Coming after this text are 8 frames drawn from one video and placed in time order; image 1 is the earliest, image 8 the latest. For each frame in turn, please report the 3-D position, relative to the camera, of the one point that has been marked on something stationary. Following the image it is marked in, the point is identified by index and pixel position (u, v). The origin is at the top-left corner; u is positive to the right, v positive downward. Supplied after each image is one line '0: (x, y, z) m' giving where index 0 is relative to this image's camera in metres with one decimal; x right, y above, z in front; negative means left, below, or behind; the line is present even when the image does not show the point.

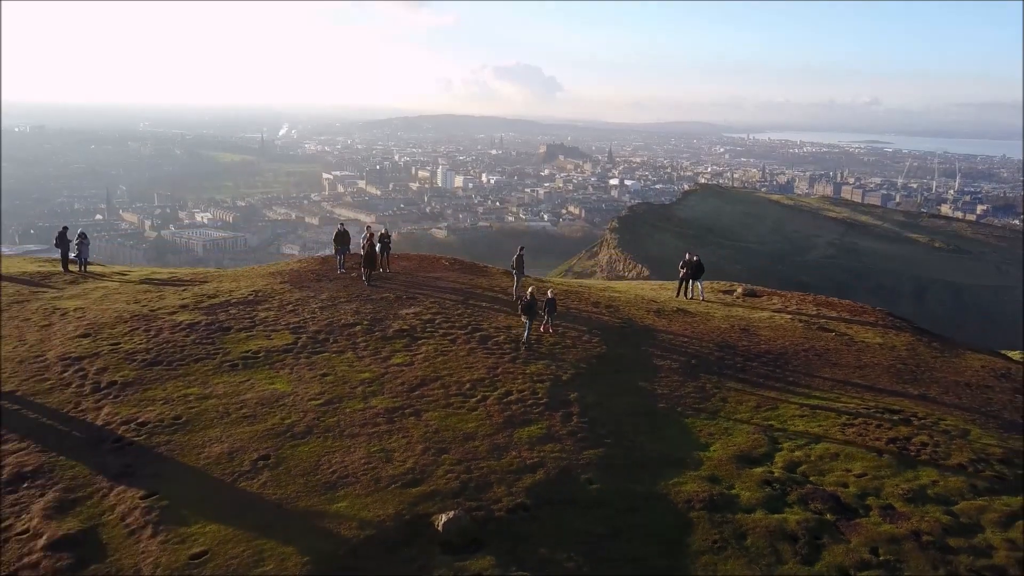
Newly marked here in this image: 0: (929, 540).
0: (+3.7, -2.4, +5.9) m
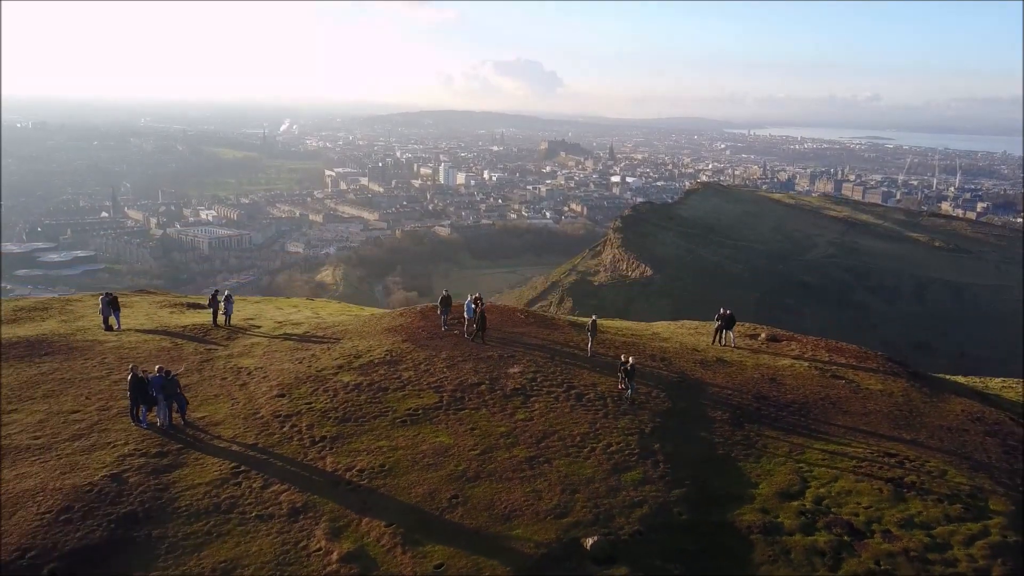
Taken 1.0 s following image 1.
0: (+4.4, -2.9, +7.1) m
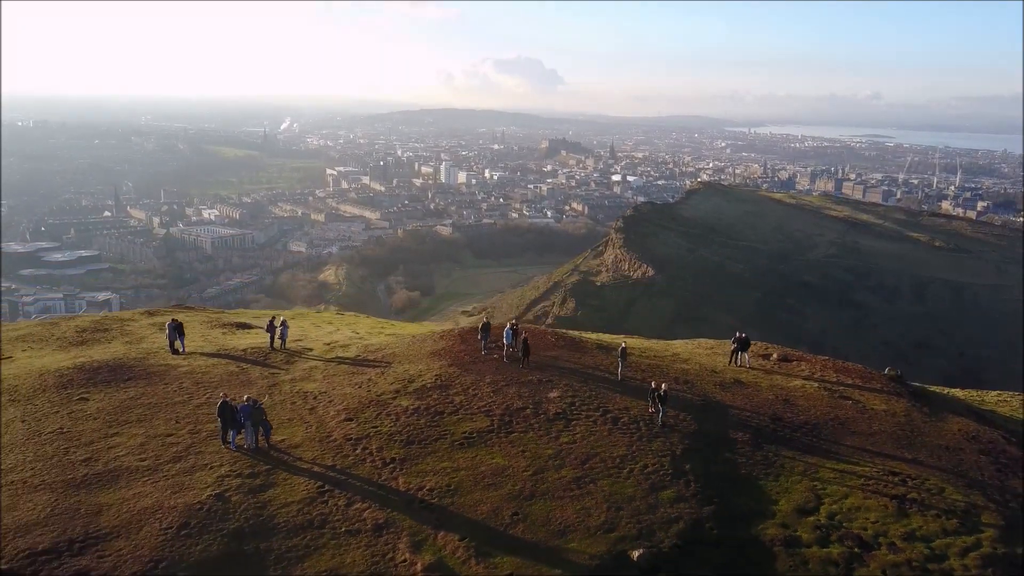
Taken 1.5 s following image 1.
0: (+4.7, -3.2, +7.7) m
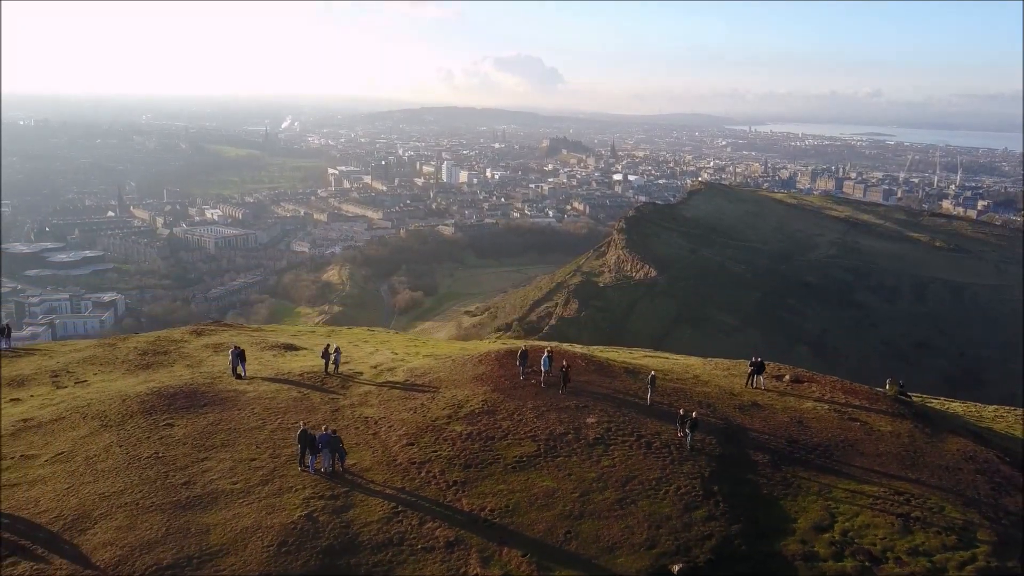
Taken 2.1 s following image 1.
0: (+5.1, -3.6, +8.3) m
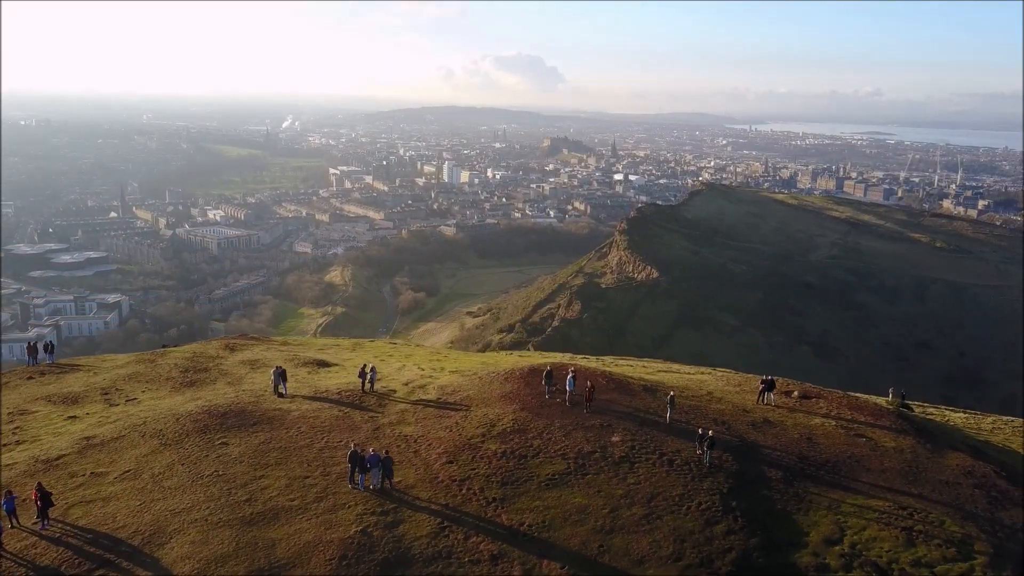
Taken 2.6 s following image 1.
0: (+5.4, -3.8, +8.7) m
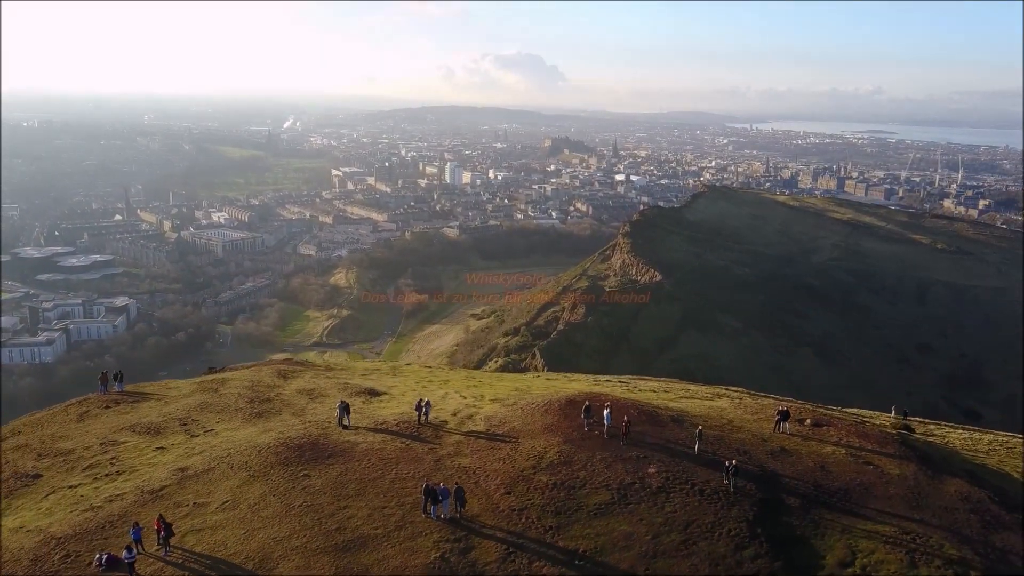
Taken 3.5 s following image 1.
0: (+6.0, -4.4, +9.6) m
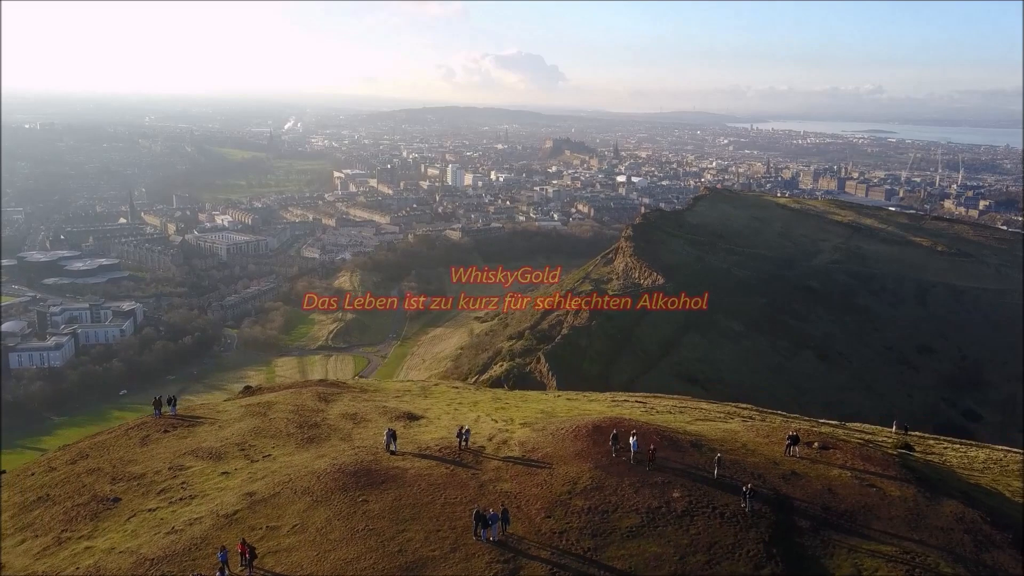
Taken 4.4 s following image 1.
0: (+6.5, -4.9, +10.4) m
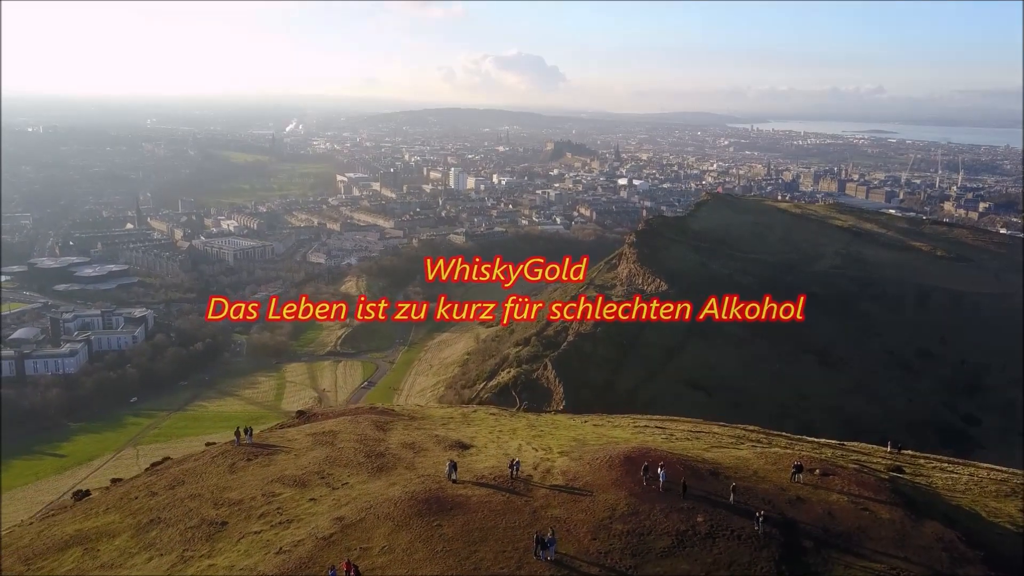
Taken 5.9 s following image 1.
0: (+7.3, -5.8, +12.0) m
